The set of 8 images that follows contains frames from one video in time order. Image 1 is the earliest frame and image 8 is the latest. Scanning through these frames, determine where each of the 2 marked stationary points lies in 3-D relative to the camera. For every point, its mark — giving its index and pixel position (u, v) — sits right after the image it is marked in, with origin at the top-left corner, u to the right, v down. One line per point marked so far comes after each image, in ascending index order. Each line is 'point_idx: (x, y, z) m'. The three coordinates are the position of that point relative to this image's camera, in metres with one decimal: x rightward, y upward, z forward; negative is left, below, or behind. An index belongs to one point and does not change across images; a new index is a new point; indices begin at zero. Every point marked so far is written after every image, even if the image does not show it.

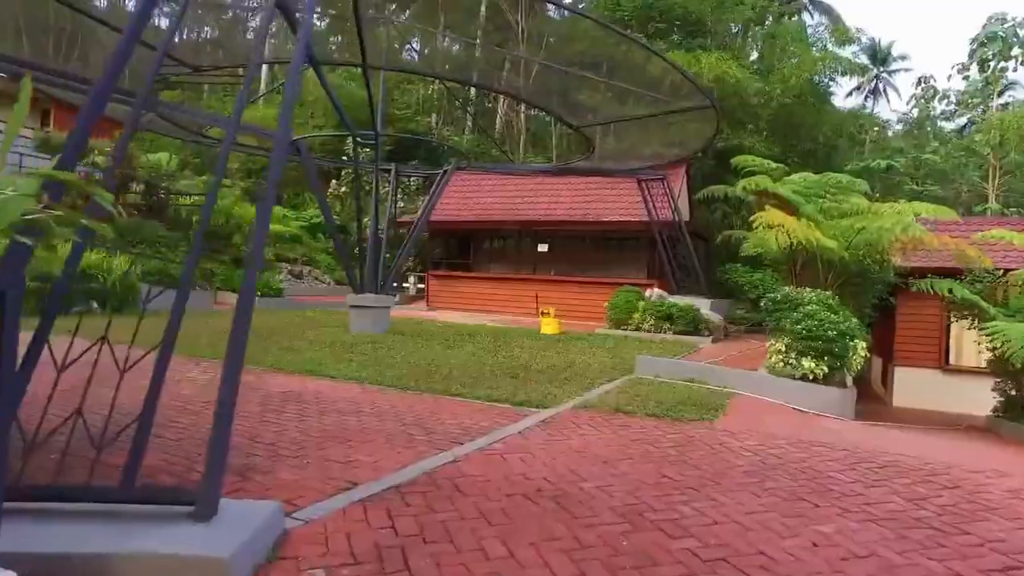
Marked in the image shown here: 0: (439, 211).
0: (-1.9, +1.9, +17.5) m
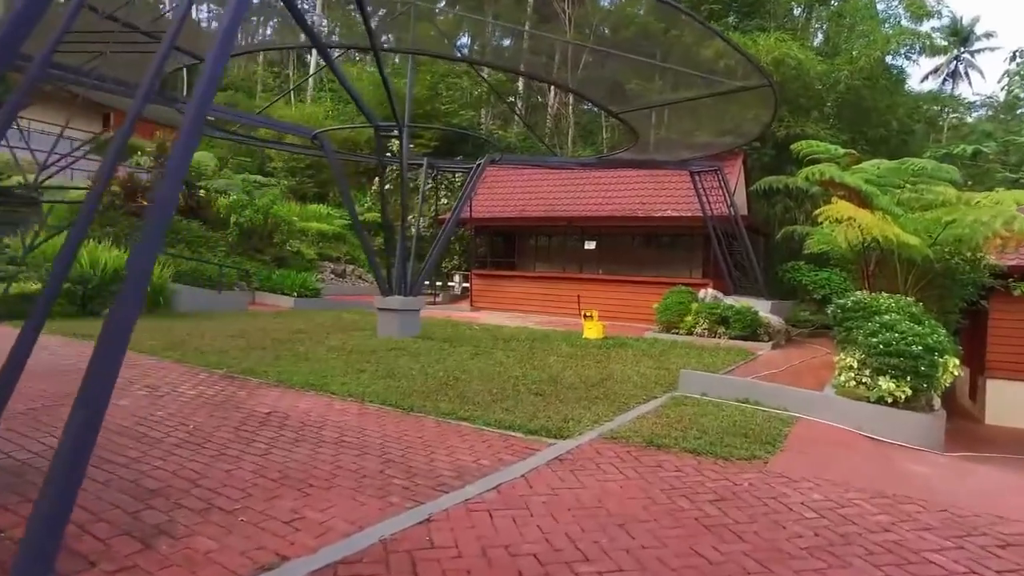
0: (-0.8, +1.9, +16.8) m
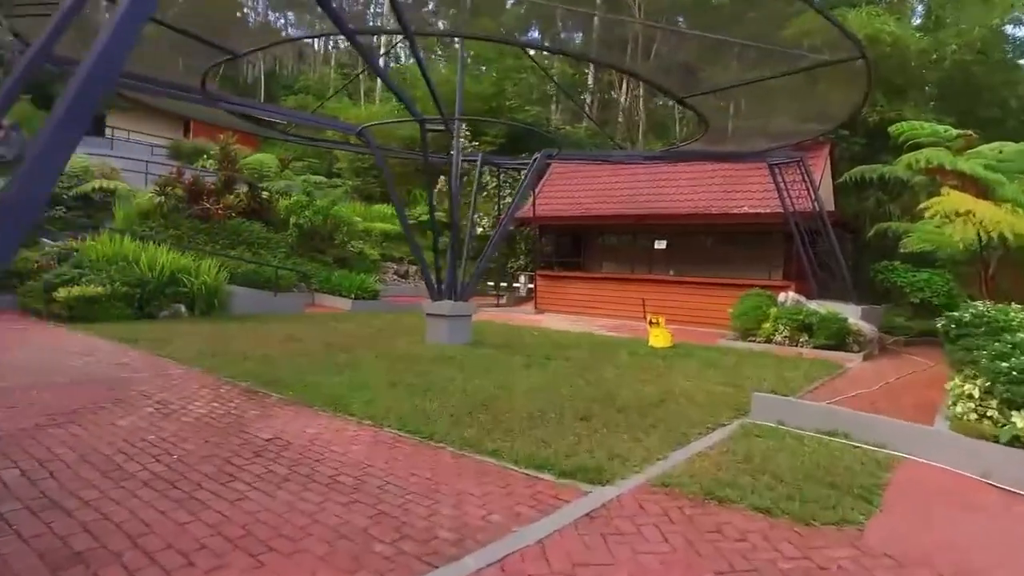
0: (+0.7, +1.9, +16.0) m
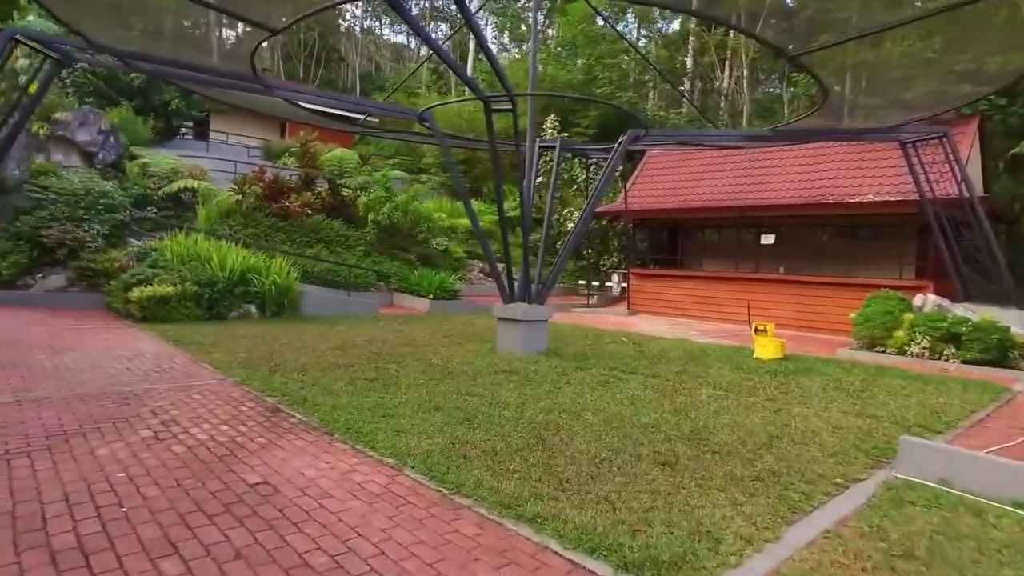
0: (+2.6, +1.9, +14.7) m
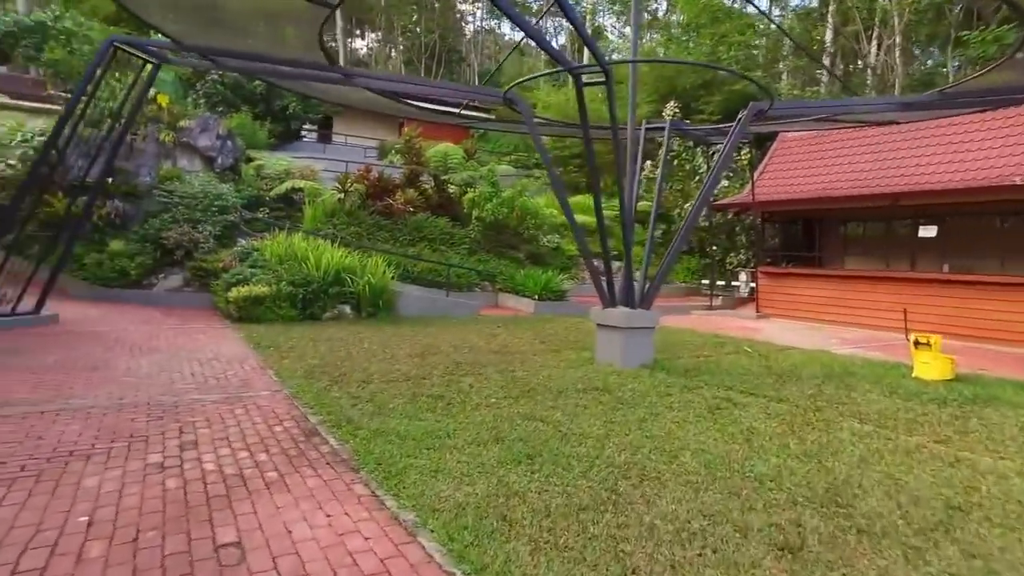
0: (+4.8, +1.9, +13.0) m
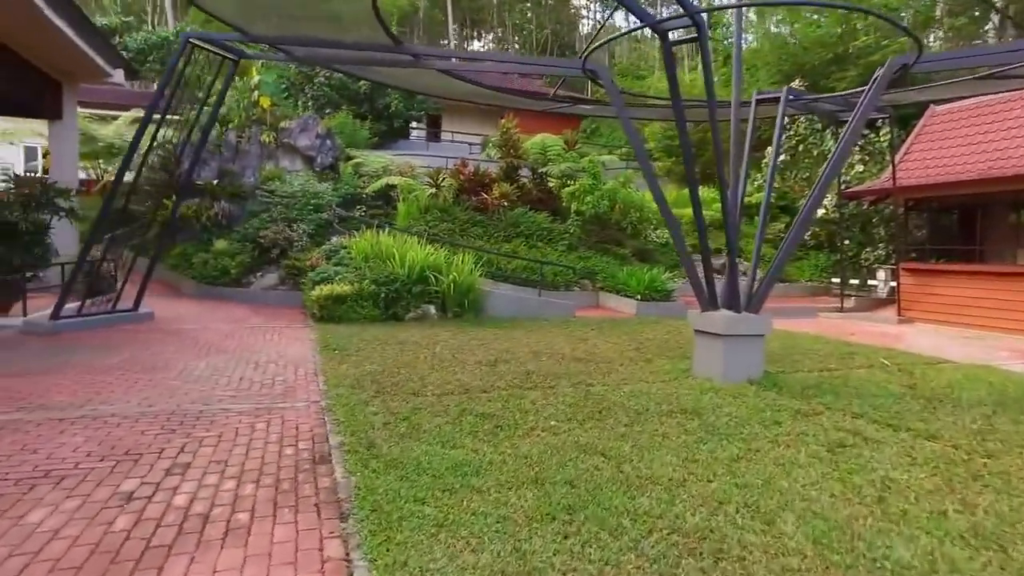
0: (+6.4, +1.9, +11.1) m
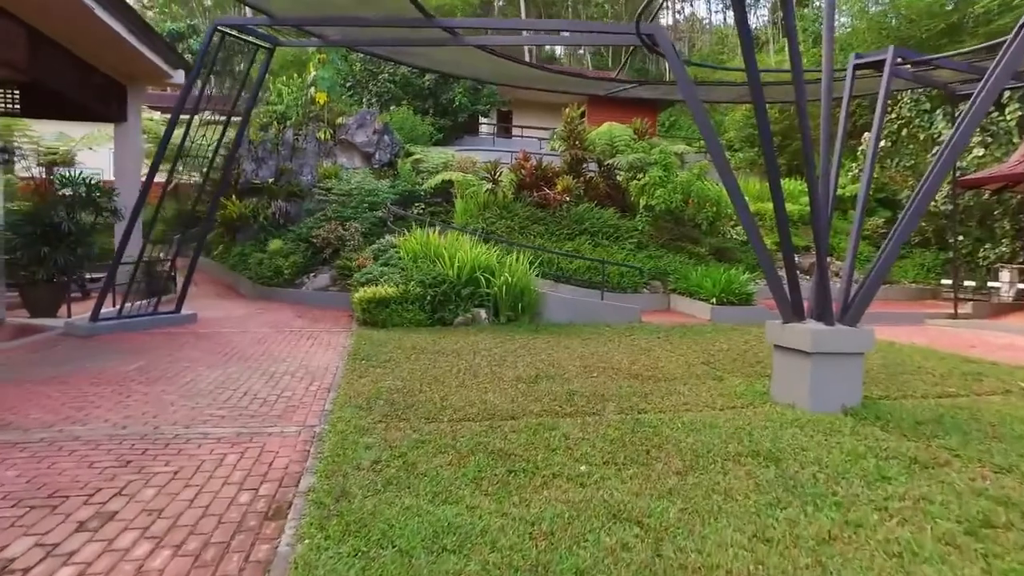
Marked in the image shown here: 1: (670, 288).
0: (+7.3, +1.8, +9.4) m
1: (+2.8, 0.0, +12.1) m
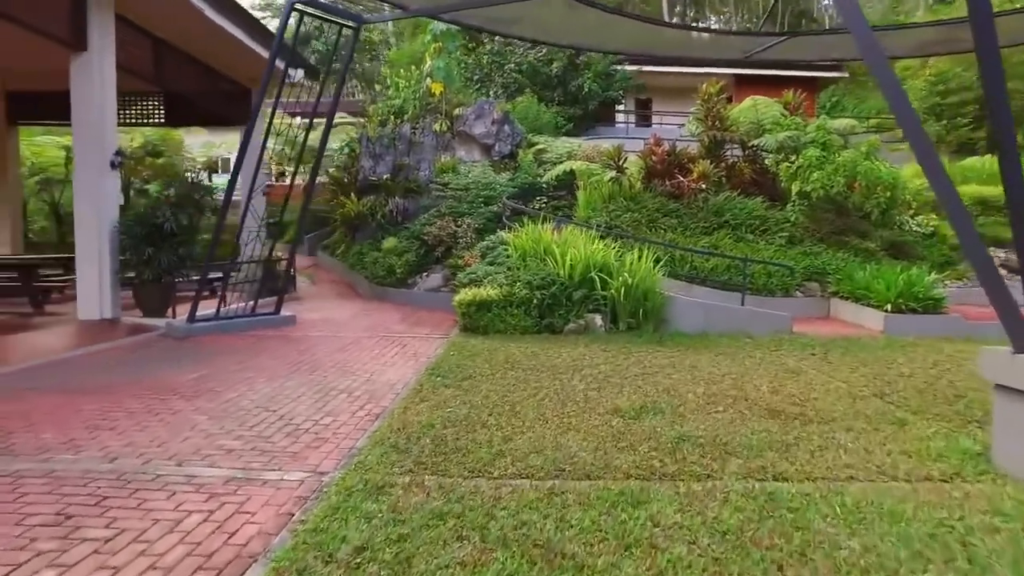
0: (+8.5, +1.8, +6.5) m
1: (+4.7, 0.0, +10.1) m
